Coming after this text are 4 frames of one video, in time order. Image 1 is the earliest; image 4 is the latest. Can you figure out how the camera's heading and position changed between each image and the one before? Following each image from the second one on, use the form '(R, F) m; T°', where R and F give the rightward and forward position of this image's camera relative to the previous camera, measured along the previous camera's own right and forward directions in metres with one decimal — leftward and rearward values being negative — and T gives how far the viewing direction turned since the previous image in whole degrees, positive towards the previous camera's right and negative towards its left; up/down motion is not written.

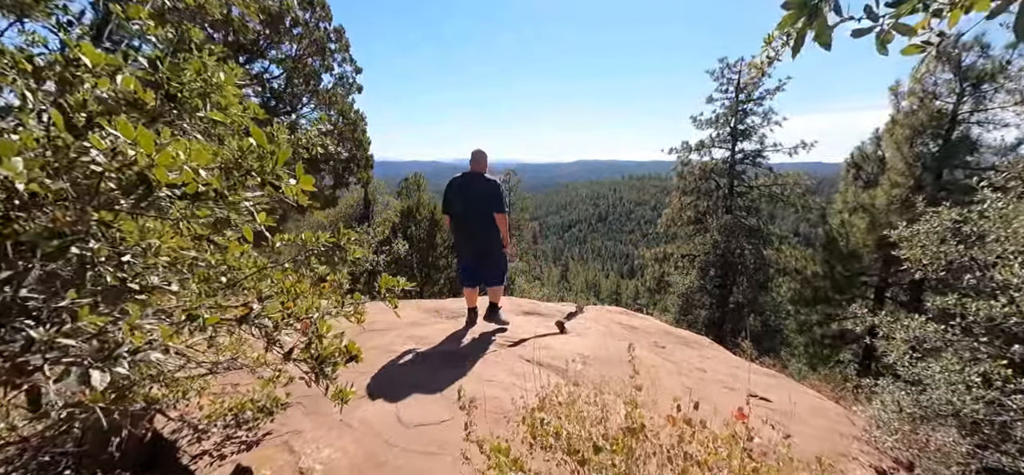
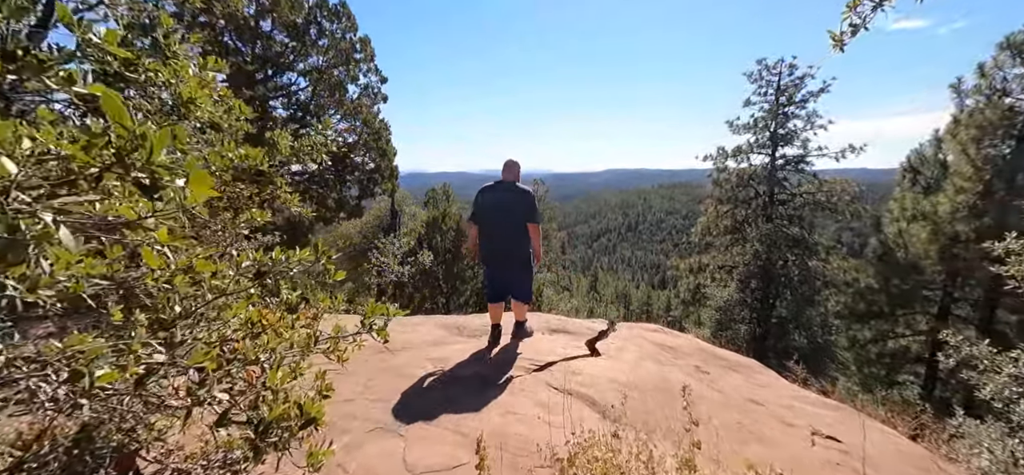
(0.0, +0.4) m; -3°
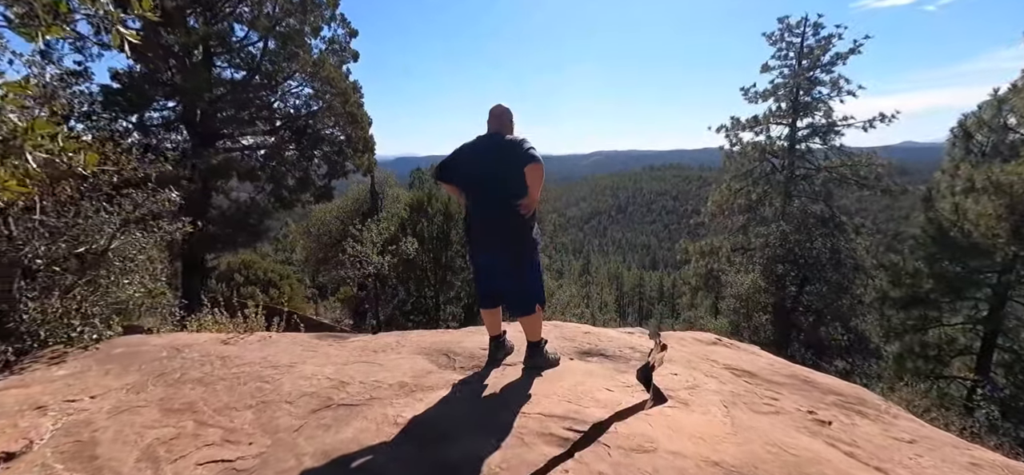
(-0.2, +1.5) m; +1°
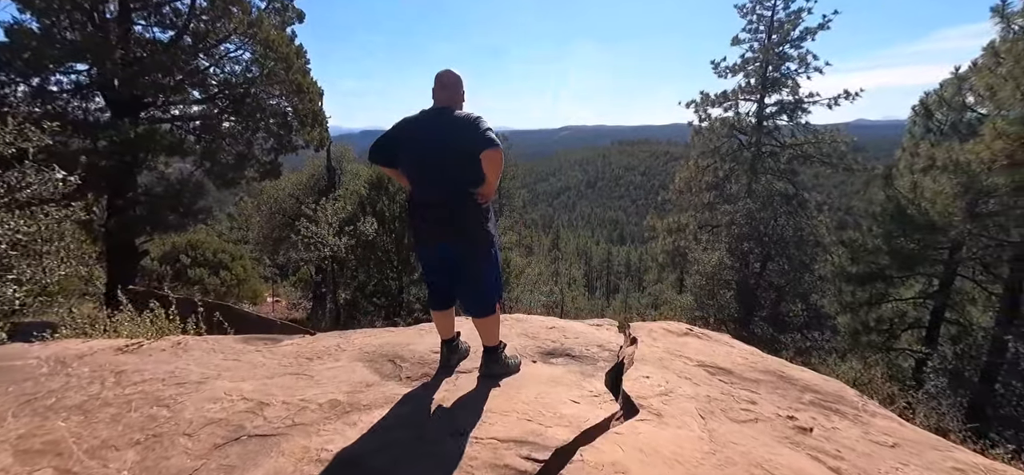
(+0.1, +0.4) m; +4°
